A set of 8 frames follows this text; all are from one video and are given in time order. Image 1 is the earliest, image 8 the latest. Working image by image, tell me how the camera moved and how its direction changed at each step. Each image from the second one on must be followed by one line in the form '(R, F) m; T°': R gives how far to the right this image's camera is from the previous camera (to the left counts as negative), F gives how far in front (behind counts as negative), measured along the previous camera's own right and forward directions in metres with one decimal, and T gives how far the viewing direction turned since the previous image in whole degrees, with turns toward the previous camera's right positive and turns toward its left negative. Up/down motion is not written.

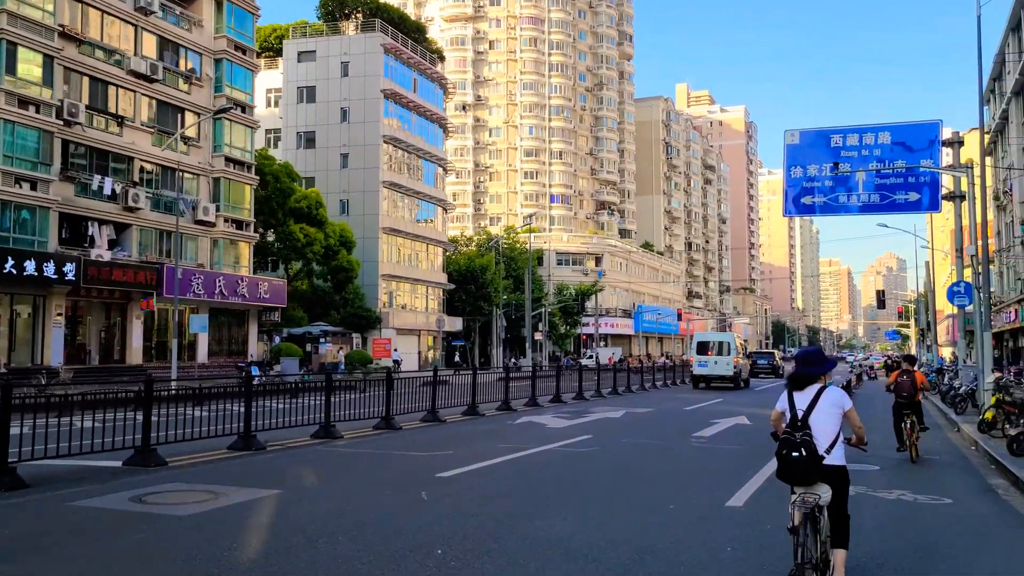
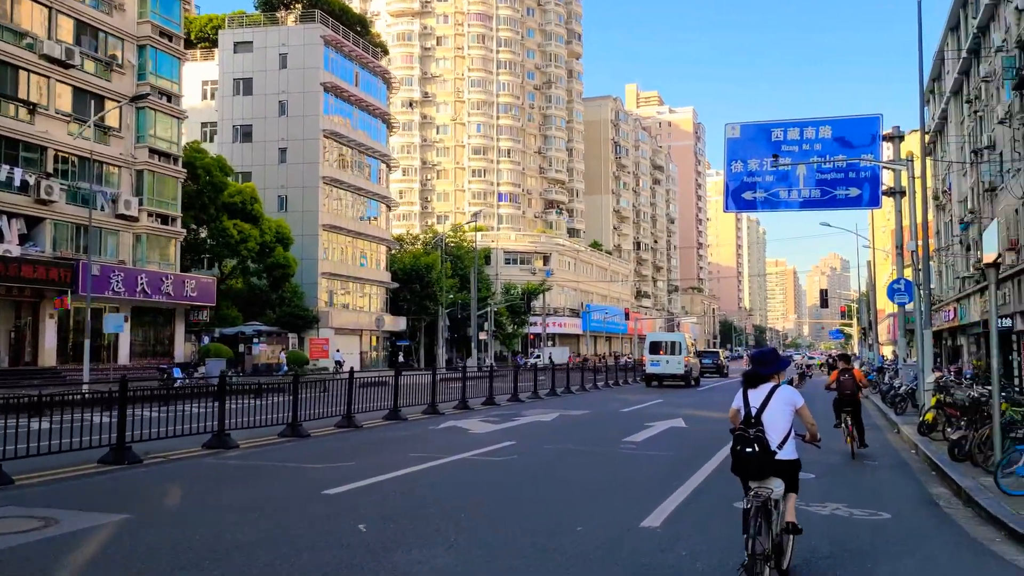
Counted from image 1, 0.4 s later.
(+0.6, +1.1) m; +3°
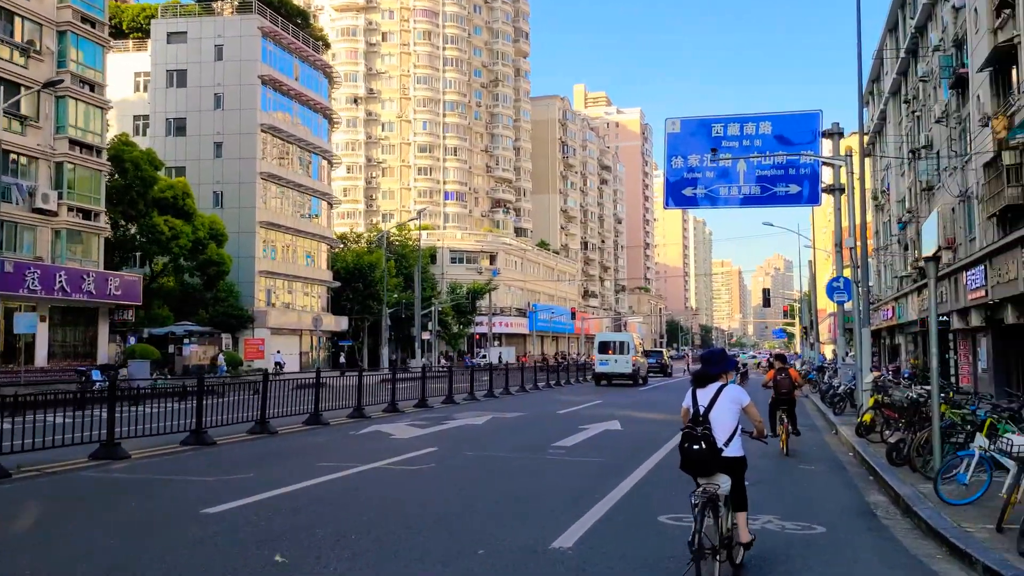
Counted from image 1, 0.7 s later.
(+0.5, +0.9) m; +3°
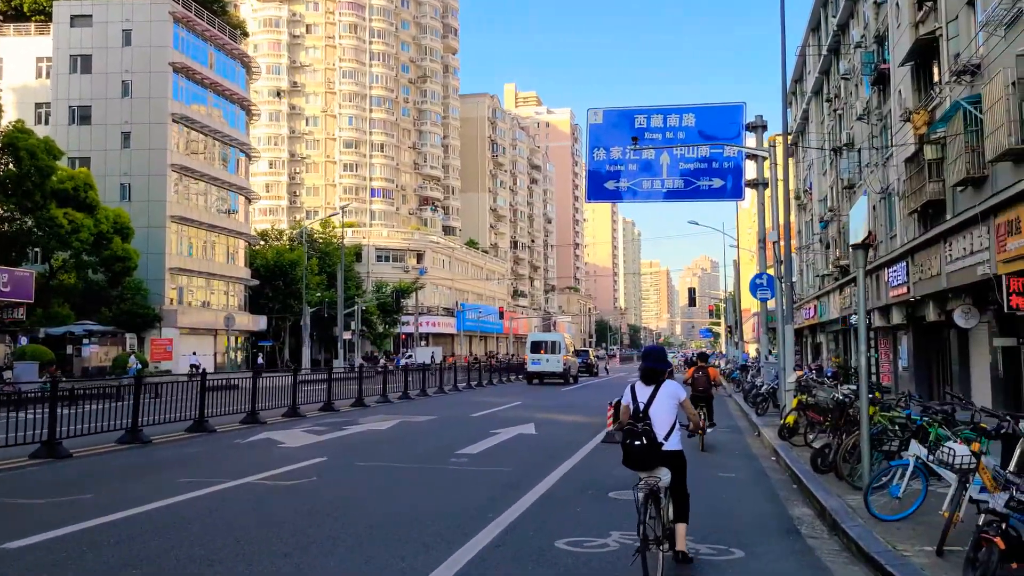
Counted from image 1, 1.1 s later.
(+0.5, +1.2) m; +5°
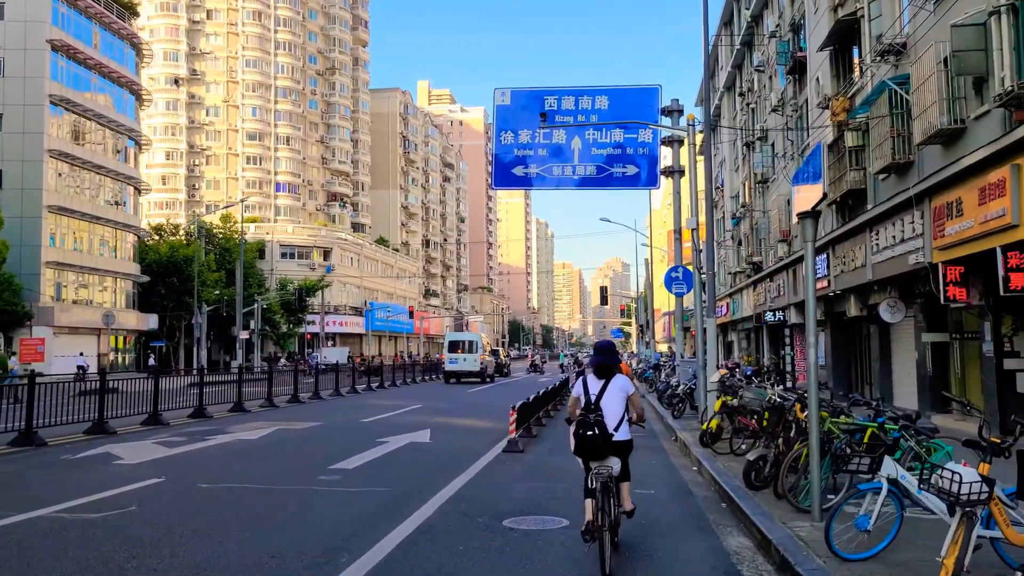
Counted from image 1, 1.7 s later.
(+0.4, +1.8) m; +6°
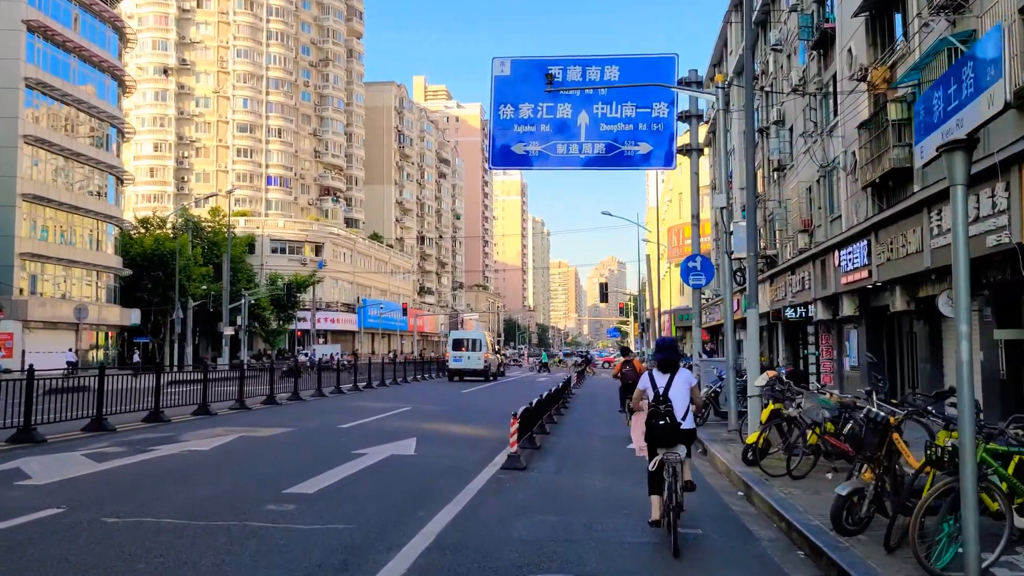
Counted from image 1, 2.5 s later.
(-0.1, +2.1) m; 0°
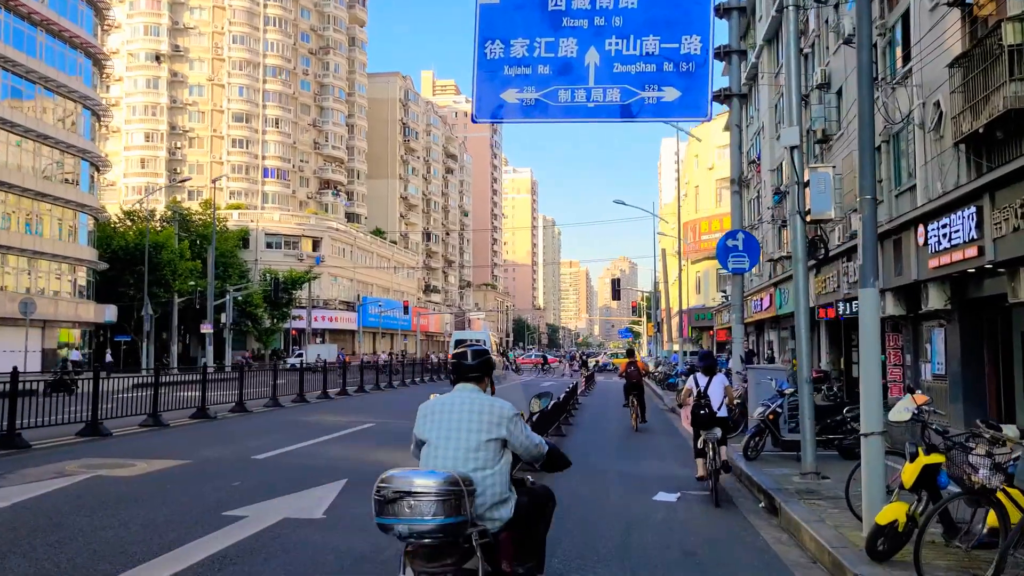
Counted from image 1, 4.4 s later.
(+0.4, +4.2) m; -1°
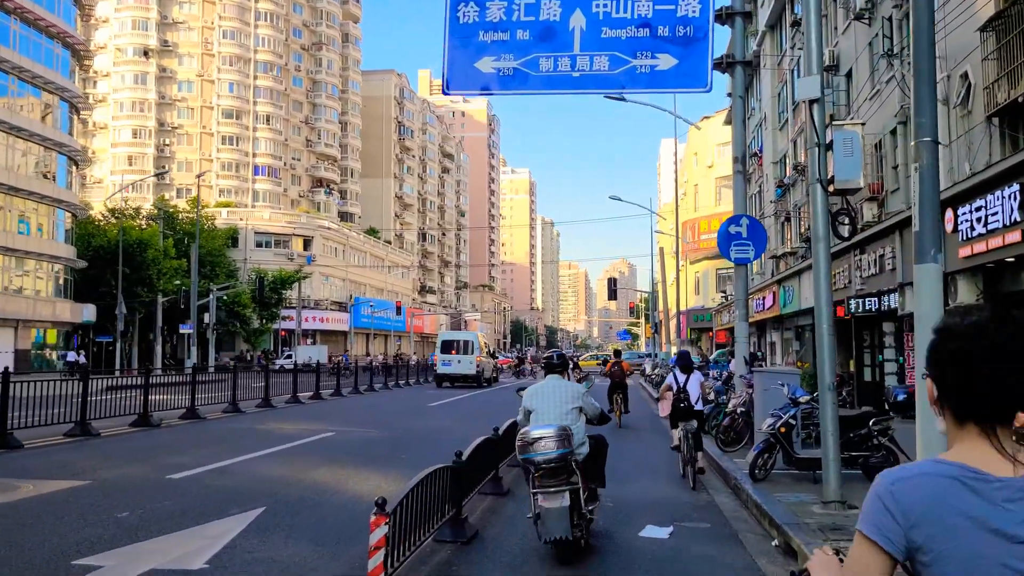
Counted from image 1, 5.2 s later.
(+0.4, +1.7) m; 0°
